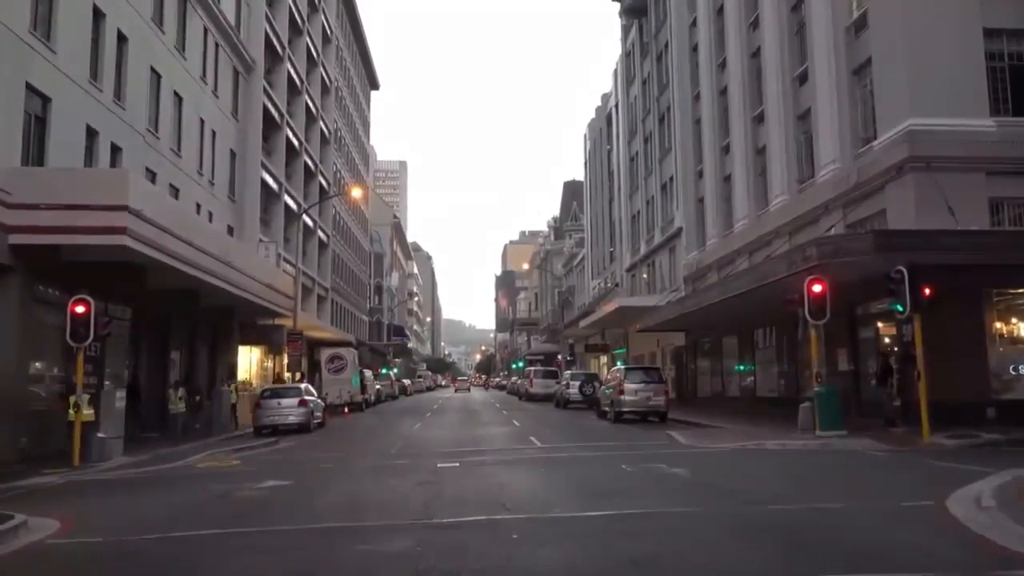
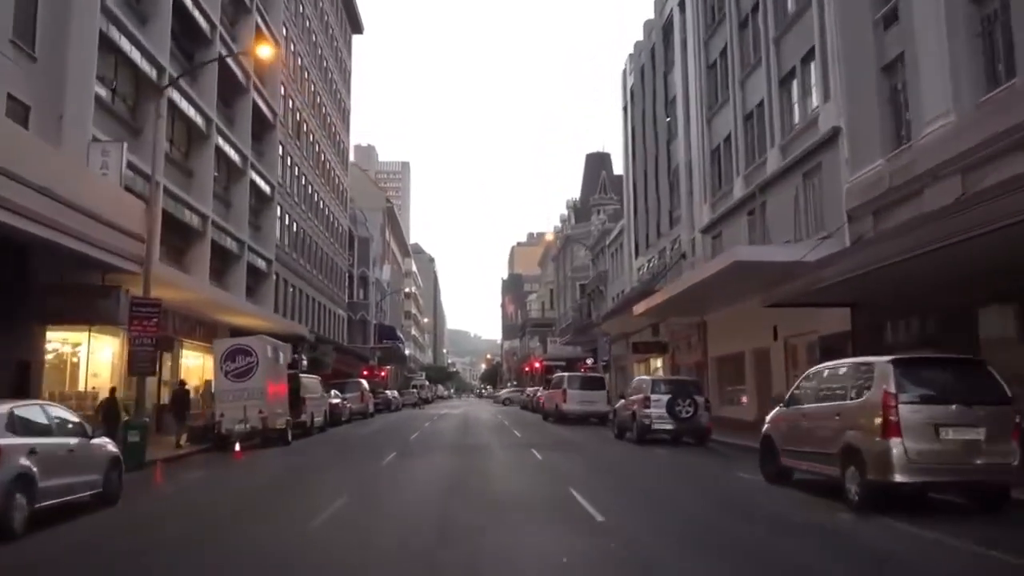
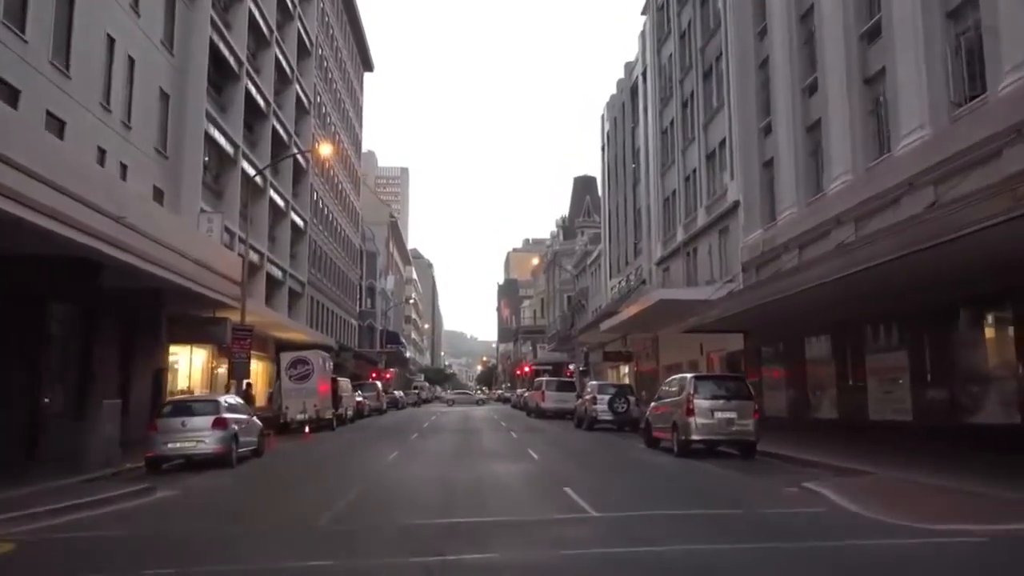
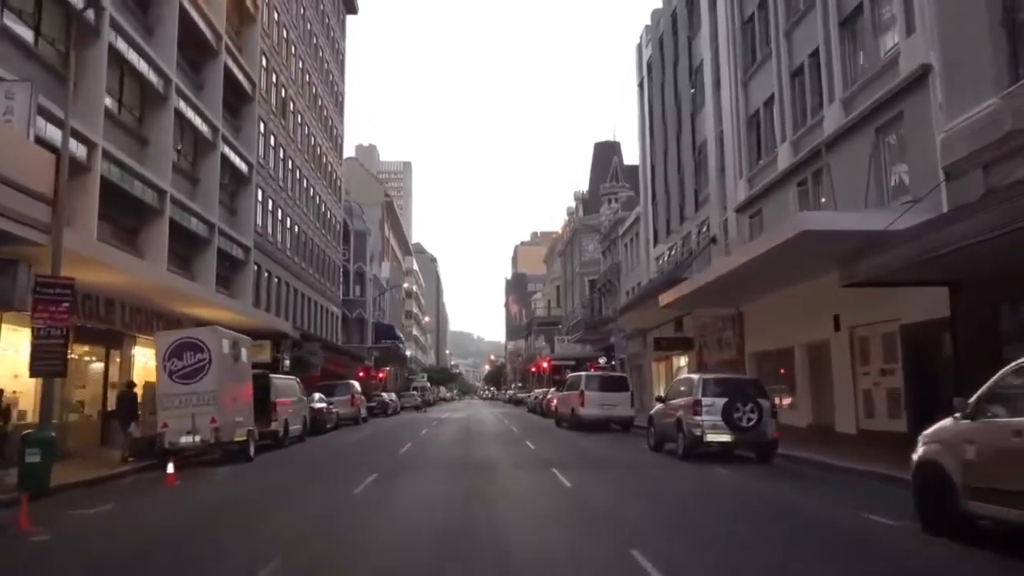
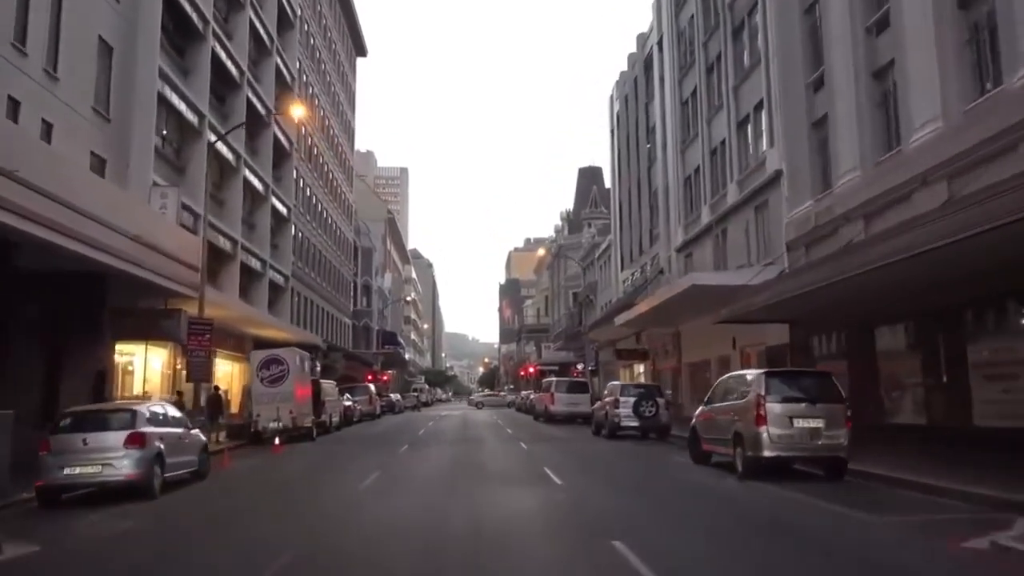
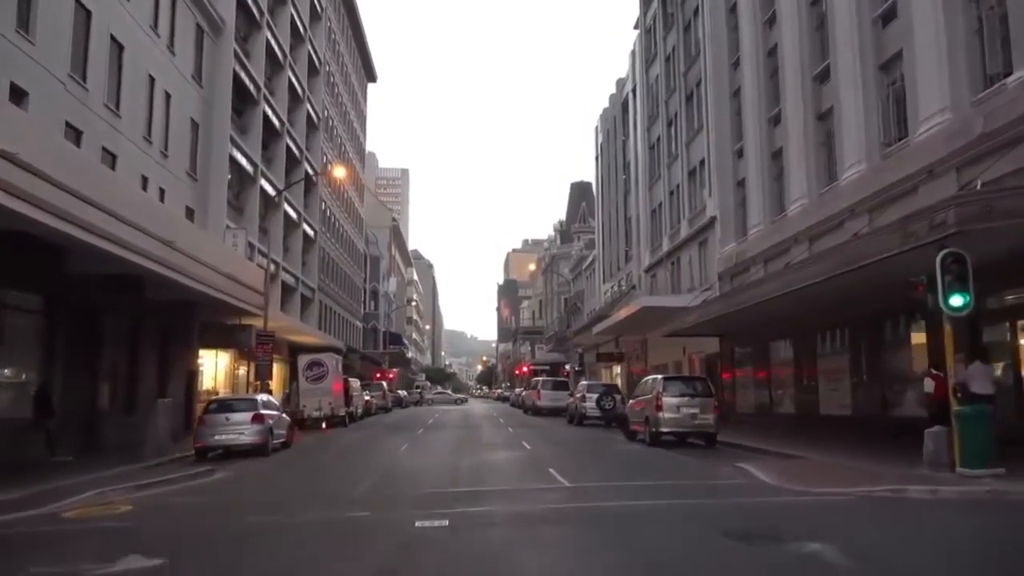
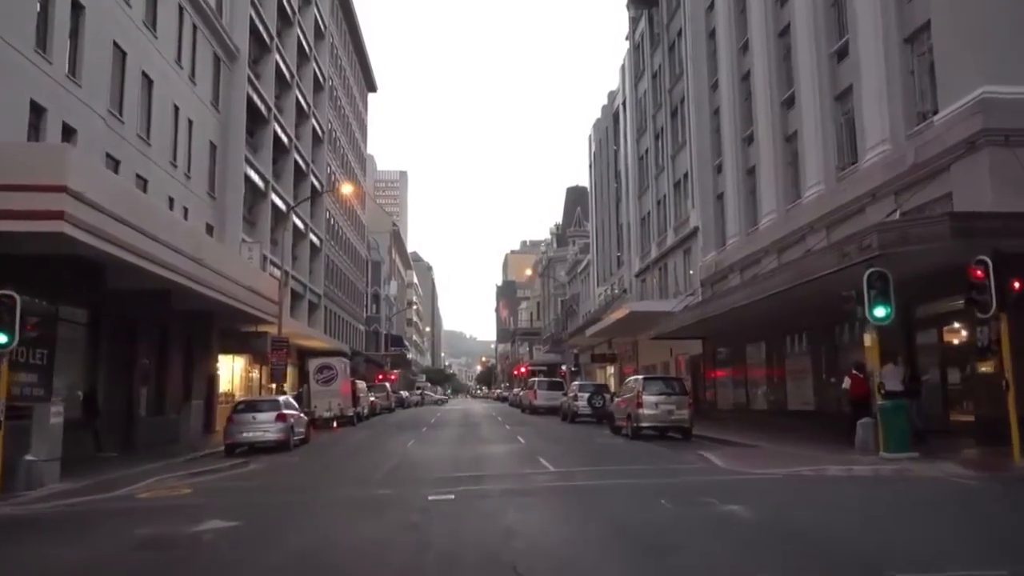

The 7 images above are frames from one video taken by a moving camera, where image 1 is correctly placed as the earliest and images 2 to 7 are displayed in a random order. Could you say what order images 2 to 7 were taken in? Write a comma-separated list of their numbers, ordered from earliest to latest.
7, 6, 3, 5, 2, 4
